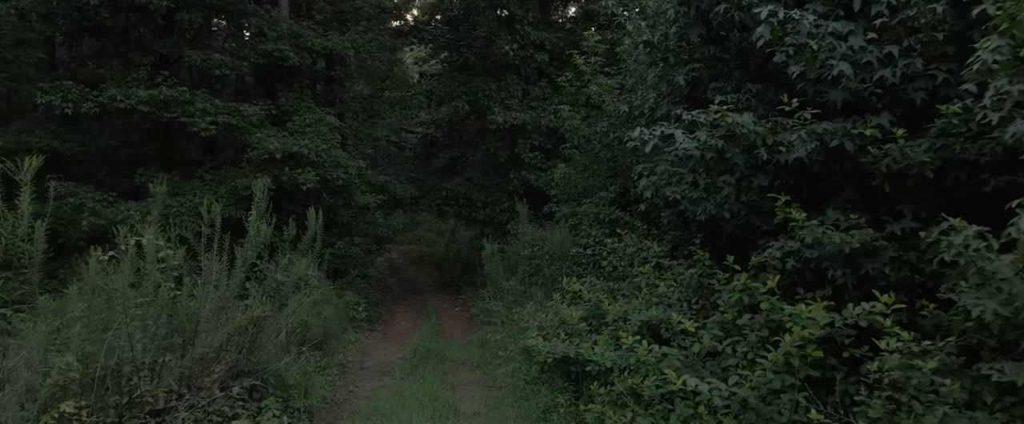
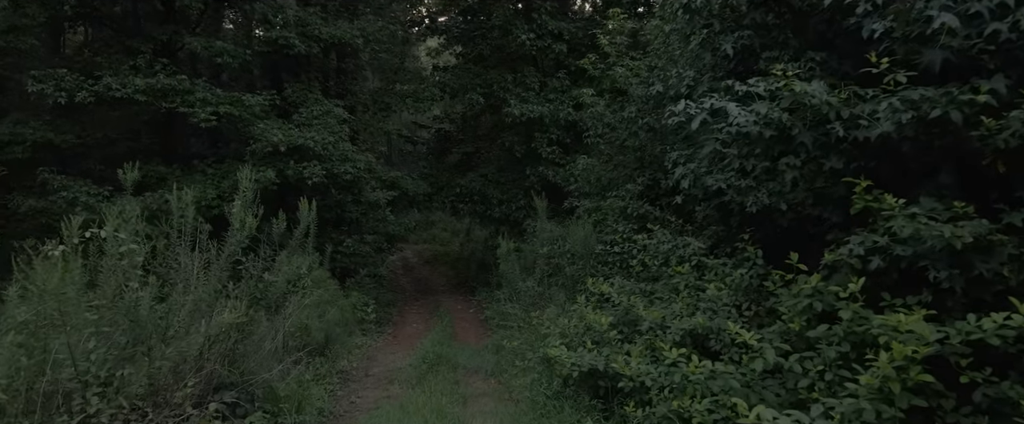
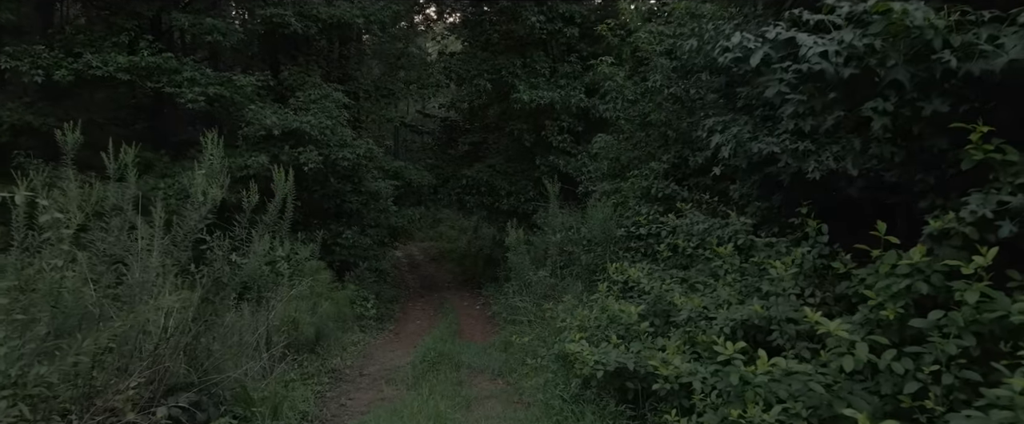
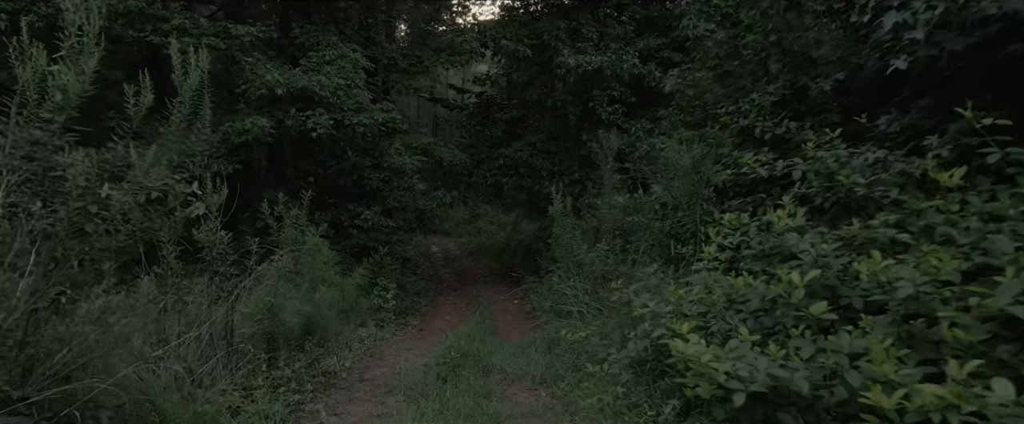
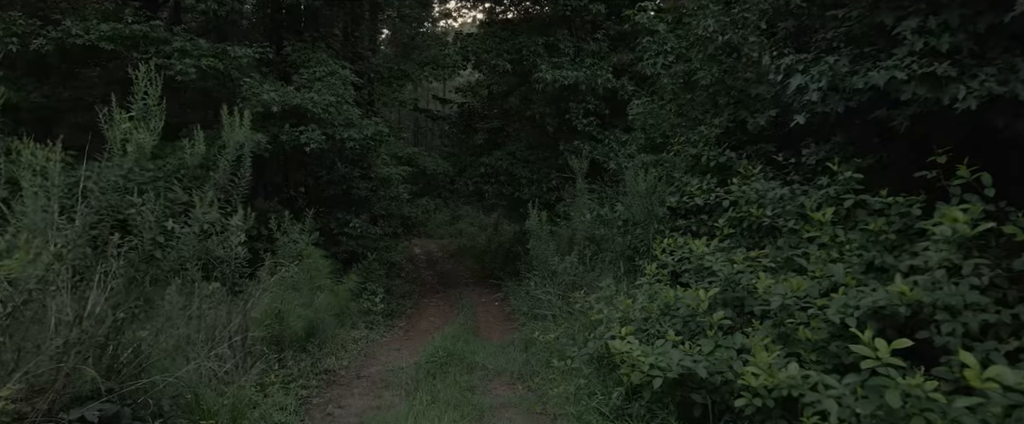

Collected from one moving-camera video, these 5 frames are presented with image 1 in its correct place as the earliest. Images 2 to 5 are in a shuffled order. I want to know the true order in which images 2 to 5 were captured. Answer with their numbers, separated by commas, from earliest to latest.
2, 3, 5, 4
